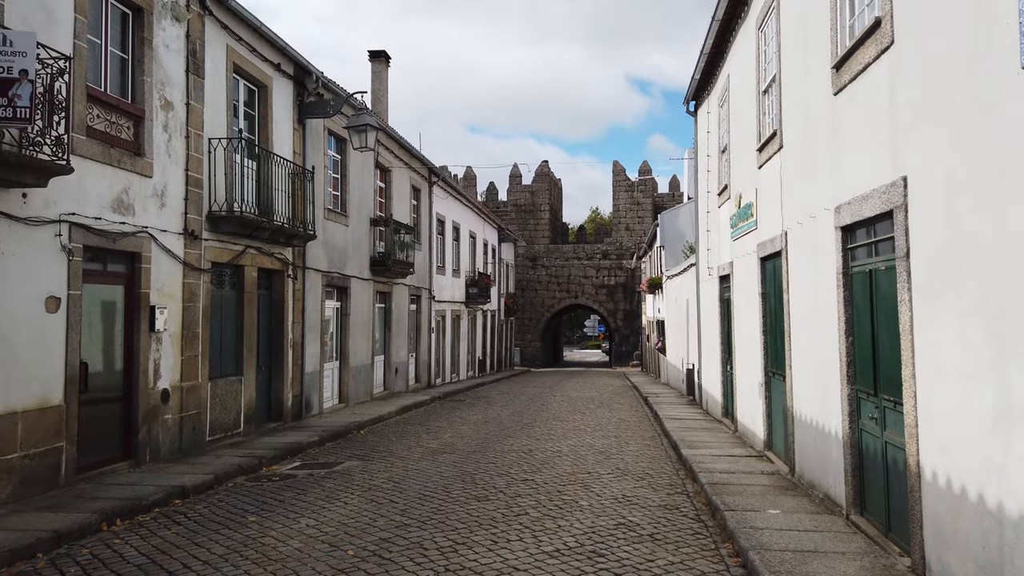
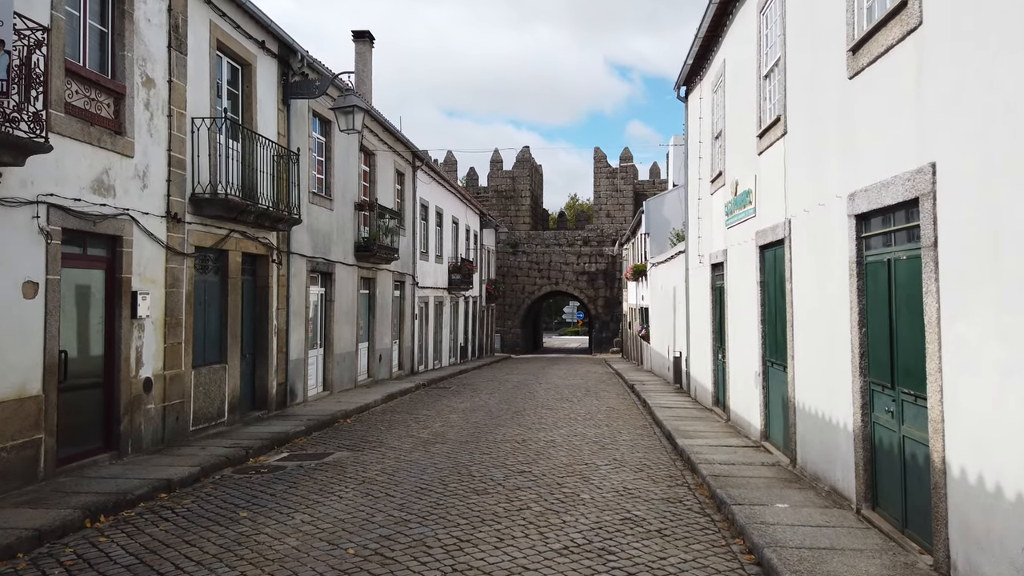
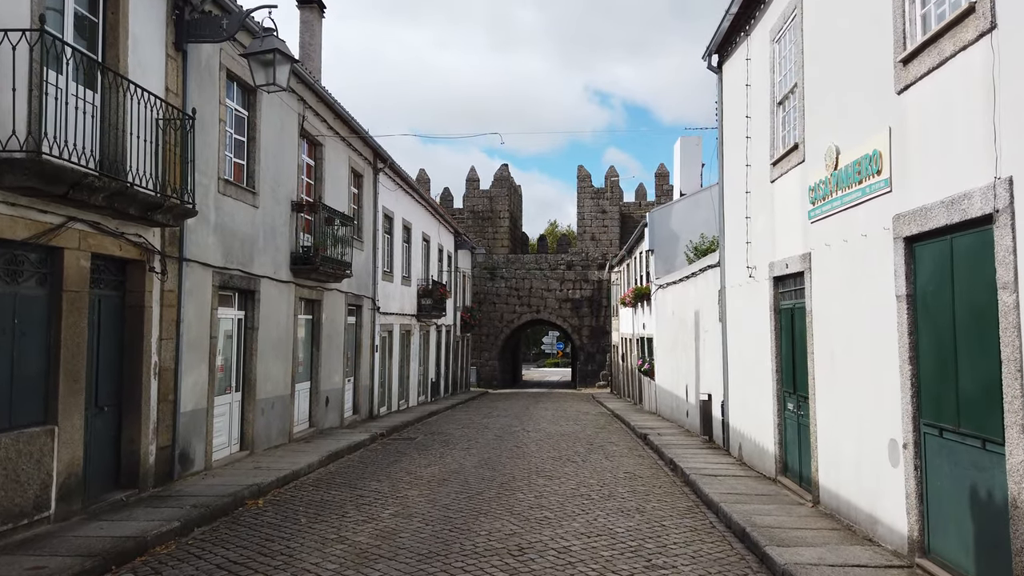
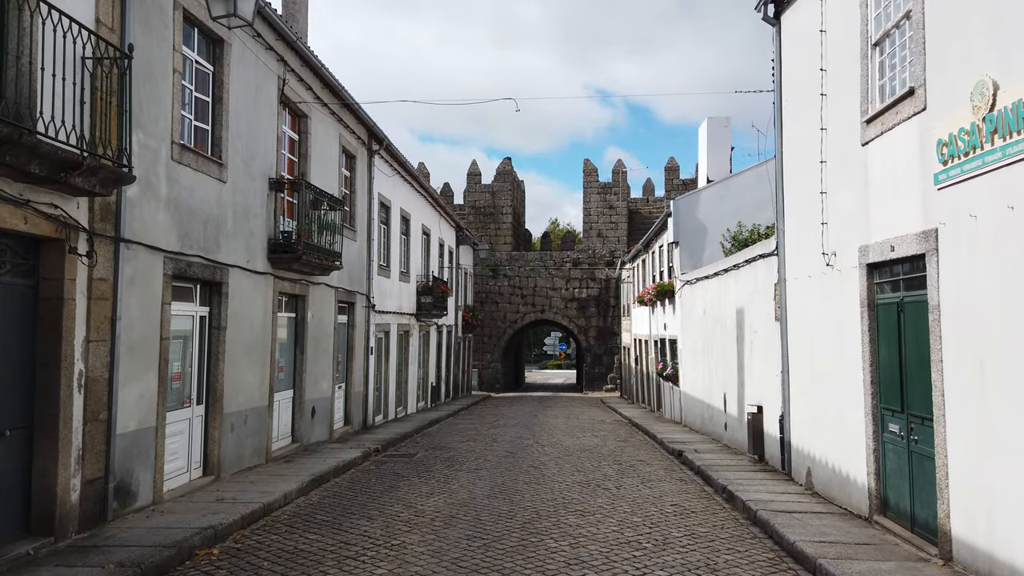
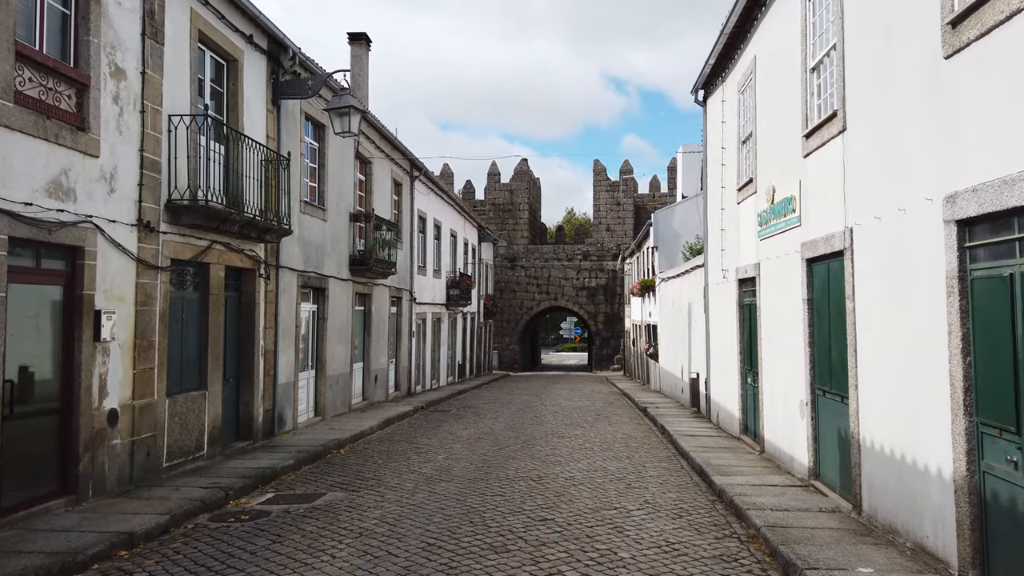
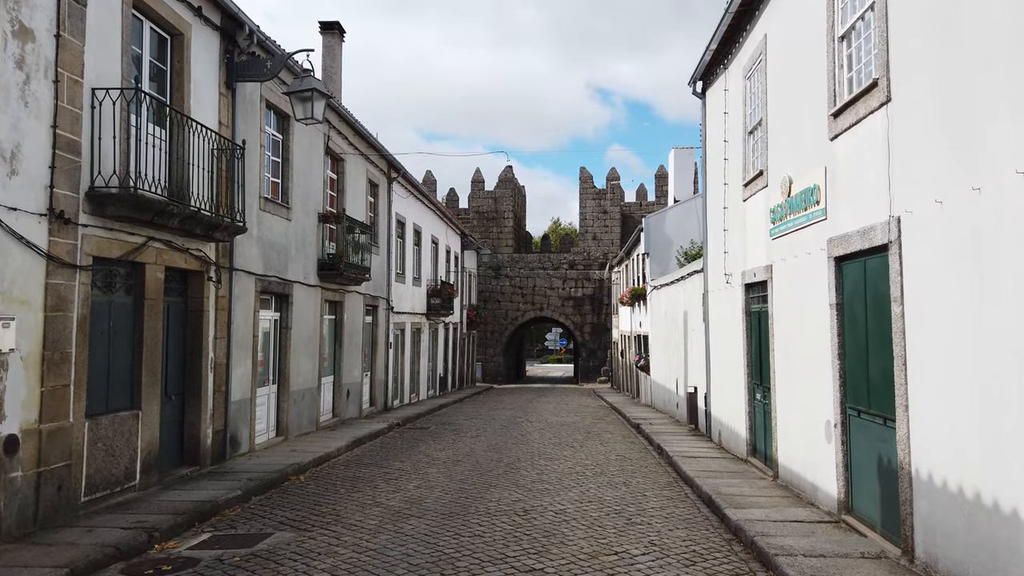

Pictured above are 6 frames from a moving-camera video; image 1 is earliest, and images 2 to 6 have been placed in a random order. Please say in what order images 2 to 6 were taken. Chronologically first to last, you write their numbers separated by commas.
2, 5, 6, 3, 4
